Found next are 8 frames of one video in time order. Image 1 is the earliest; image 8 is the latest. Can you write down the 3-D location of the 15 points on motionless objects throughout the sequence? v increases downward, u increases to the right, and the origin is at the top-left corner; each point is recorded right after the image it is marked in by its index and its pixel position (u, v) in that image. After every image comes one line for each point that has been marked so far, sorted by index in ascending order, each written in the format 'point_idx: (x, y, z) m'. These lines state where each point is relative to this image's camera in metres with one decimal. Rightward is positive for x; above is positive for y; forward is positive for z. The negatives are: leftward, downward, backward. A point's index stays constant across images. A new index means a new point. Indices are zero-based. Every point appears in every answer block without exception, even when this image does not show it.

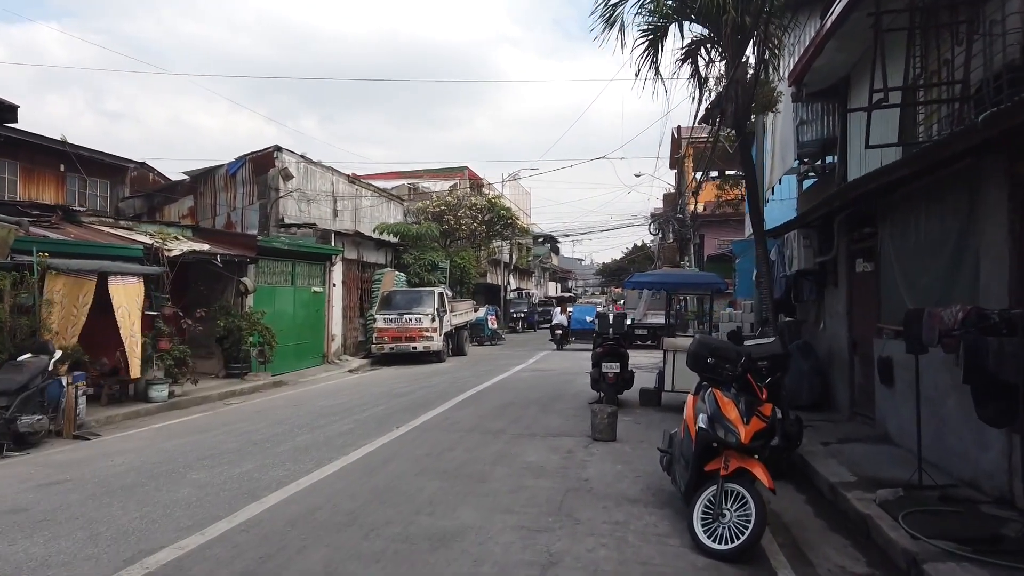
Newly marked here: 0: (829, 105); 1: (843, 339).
0: (+5.5, +3.2, +12.7) m
1: (+4.3, -0.7, +9.5) m
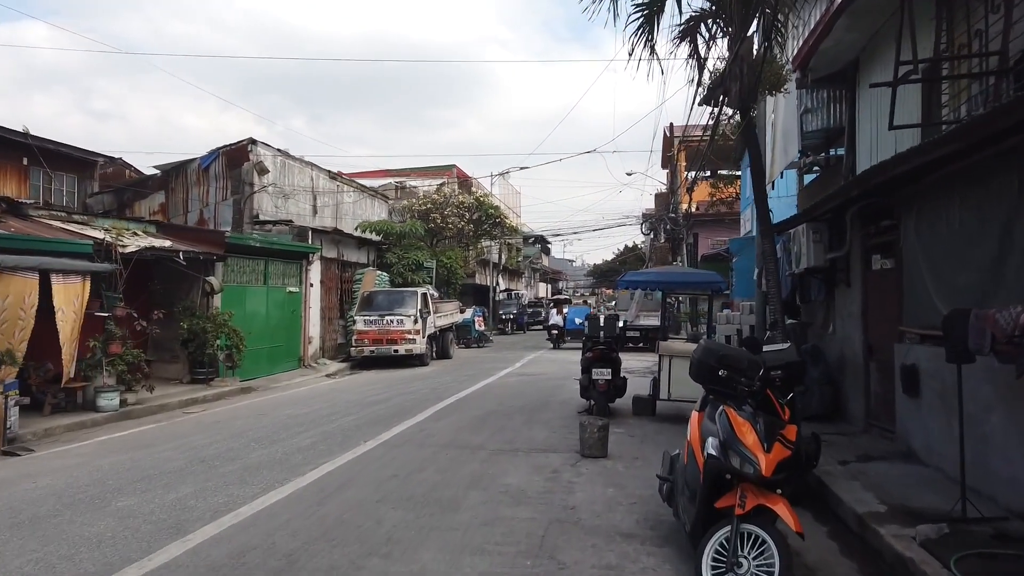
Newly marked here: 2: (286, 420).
0: (+5.2, +3.2, +11.8) m
1: (+4.0, -0.7, +8.6) m
2: (-3.3, -1.9, +10.9) m
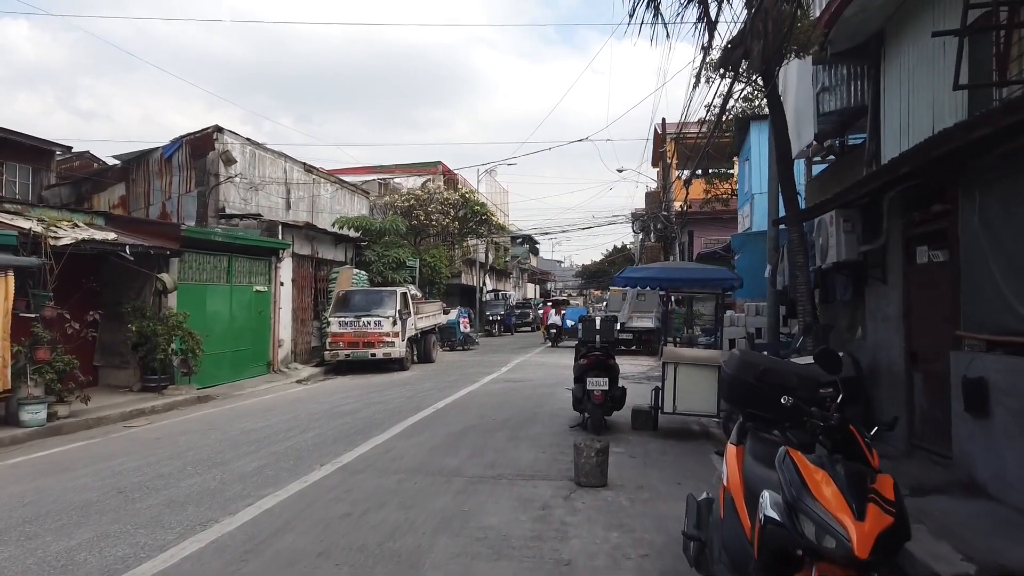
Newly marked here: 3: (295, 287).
0: (+5.0, +3.2, +10.6) m
1: (+3.9, -0.6, +7.4) m
2: (-3.5, -1.9, +9.5) m
3: (-5.6, 0.0, +19.0) m
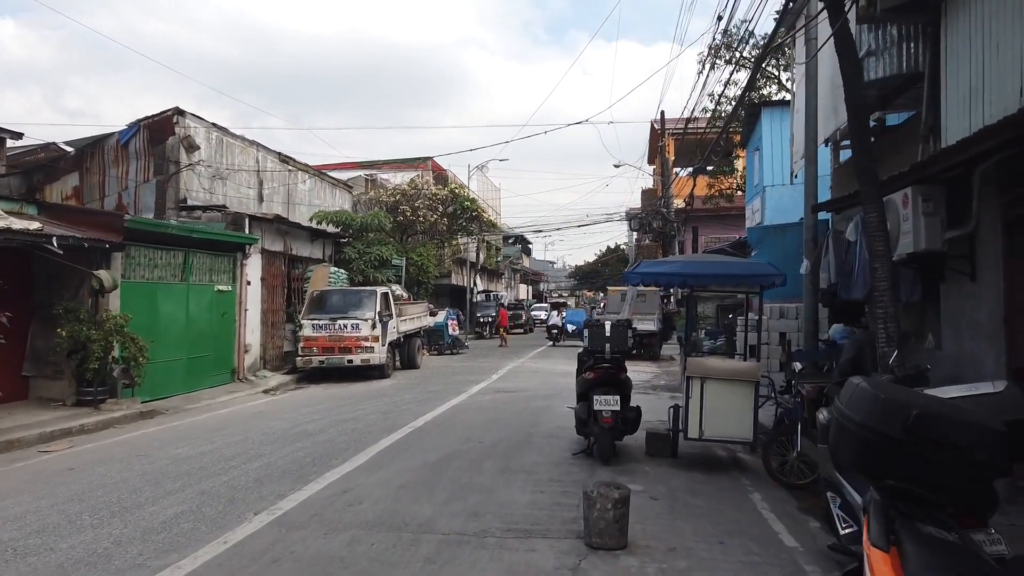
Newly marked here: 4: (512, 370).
0: (+4.9, +3.2, +9.0) m
1: (+3.8, -0.6, +5.8) m
2: (-3.6, -1.9, +7.8) m
3: (-5.8, 0.0, +17.3) m
4: (0.0, -2.0, +18.4) m
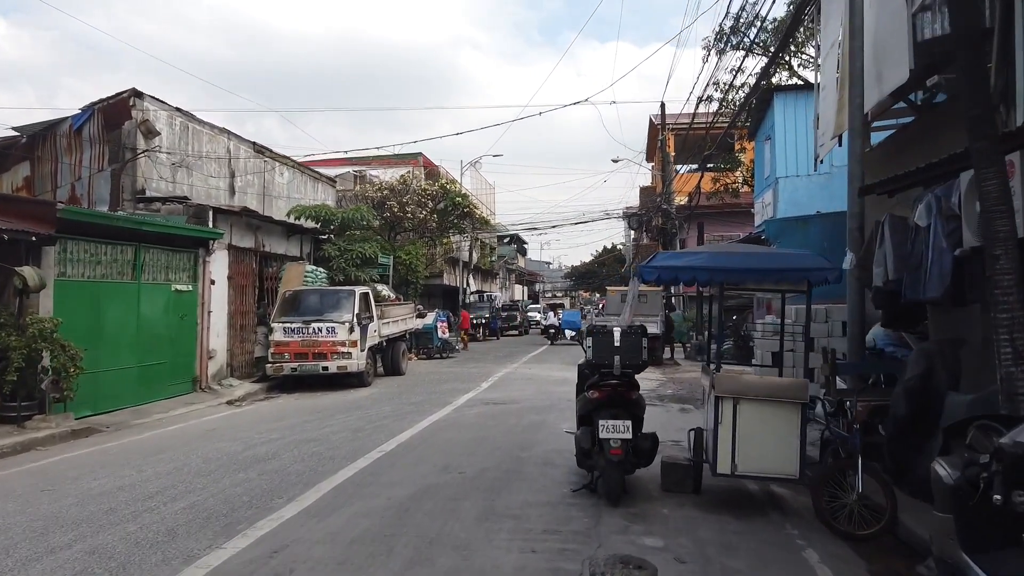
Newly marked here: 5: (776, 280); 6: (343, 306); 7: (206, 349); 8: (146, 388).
0: (+4.8, +3.2, +7.6) m
1: (+3.7, -0.6, +4.3) m
2: (-3.8, -1.9, +6.3) m
3: (-6.0, 0.0, +15.8) m
4: (-0.2, -2.0, +16.9) m
5: (+2.2, +0.1, +6.0) m
6: (-3.6, -0.4, +15.7) m
7: (-6.1, -1.2, +14.6) m
8: (-6.3, -1.7, +12.7) m
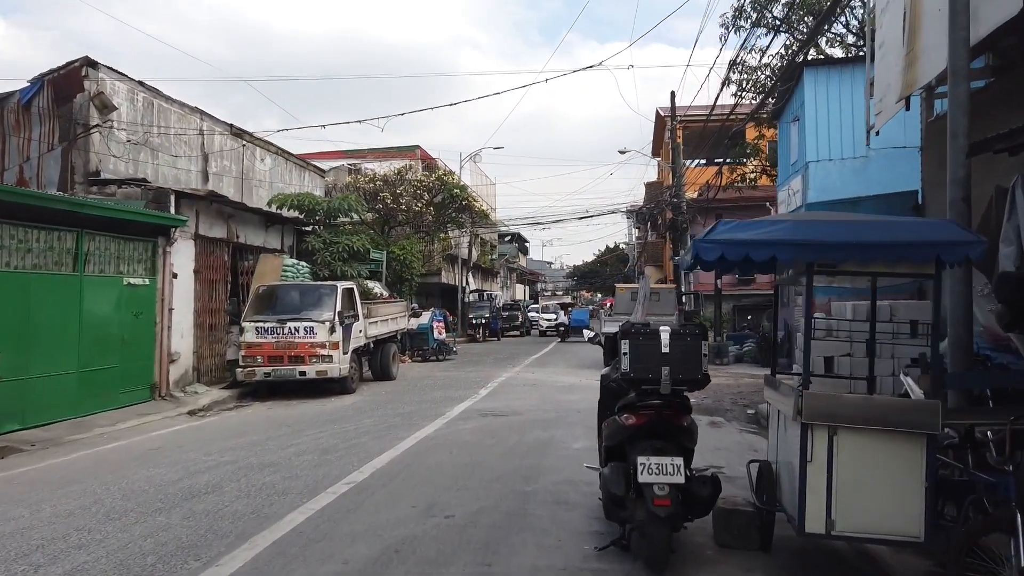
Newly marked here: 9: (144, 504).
0: (+4.8, +3.3, +5.8) m
1: (+3.7, -0.5, +2.6) m
2: (-3.7, -1.8, +4.6) m
3: (-5.9, +0.1, +14.1) m
4: (-0.1, -1.9, +15.2) m
5: (+2.2, +0.2, +4.3) m
6: (-3.6, -0.3, +14.0) m
7: (-6.0, -1.1, +12.9) m
8: (-6.3, -1.6, +11.0) m
9: (-3.0, -1.8, +6.1) m
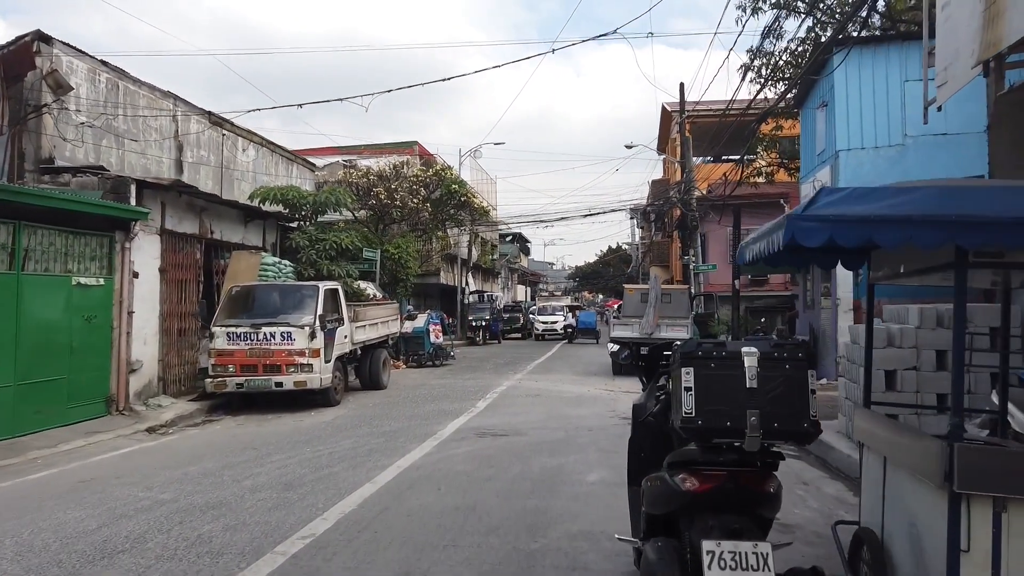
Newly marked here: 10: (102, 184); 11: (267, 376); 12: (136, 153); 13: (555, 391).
0: (+4.8, +3.3, +4.4) m
1: (+3.7, -0.5, +1.2) m
2: (-3.7, -1.8, +3.2) m
3: (-5.9, +0.1, +12.7) m
4: (-0.1, -2.0, +13.8) m
5: (+2.2, +0.2, +2.9) m
6: (-3.5, -0.3, +12.6) m
7: (-6.0, -1.1, +11.5) m
8: (-6.3, -1.6, +9.6) m
9: (-3.0, -1.8, +4.7) m
10: (-6.4, +1.7, +11.6) m
11: (-4.0, -1.4, +12.0) m
12: (-7.1, +2.6, +14.0) m
13: (+0.8, -2.0, +14.2) m
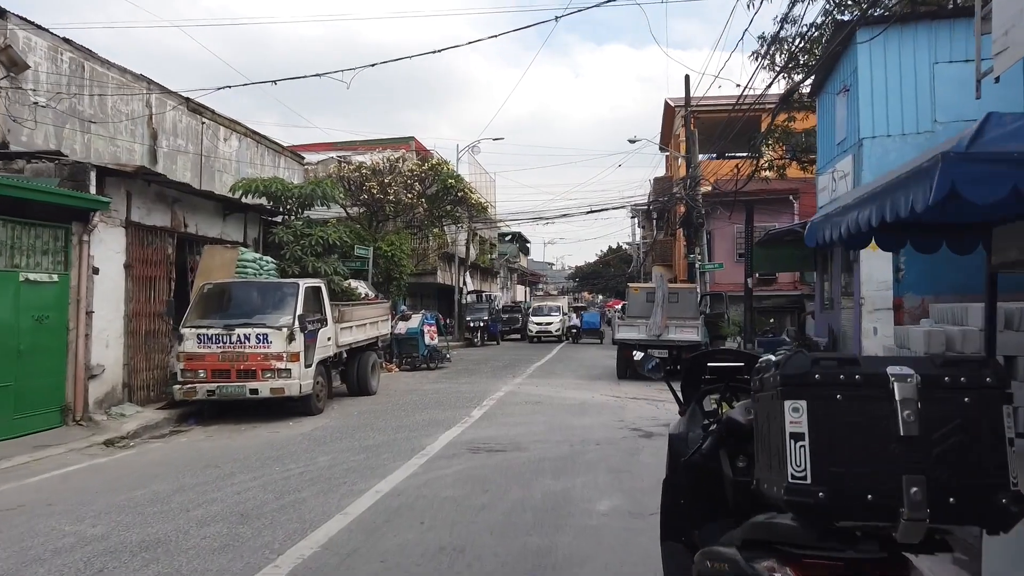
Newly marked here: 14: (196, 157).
0: (+4.8, +3.3, +3.4) m
1: (+3.7, -0.4, +0.1) m
2: (-3.8, -1.7, +2.1) m
3: (-5.9, +0.2, +11.6) m
4: (-0.1, -1.9, +12.7) m
5: (+2.2, +0.2, +1.8) m
6: (-3.6, -0.3, +11.5) m
7: (-6.0, -1.1, +10.5) m
8: (-6.3, -1.6, +8.5) m
9: (-3.0, -1.7, +3.7) m
10: (-6.5, +1.7, +10.5) m
11: (-4.0, -1.4, +10.9) m
12: (-7.2, +2.6, +13.0) m
13: (+0.8, -1.9, +13.1) m
14: (-6.7, +2.8, +15.7) m
